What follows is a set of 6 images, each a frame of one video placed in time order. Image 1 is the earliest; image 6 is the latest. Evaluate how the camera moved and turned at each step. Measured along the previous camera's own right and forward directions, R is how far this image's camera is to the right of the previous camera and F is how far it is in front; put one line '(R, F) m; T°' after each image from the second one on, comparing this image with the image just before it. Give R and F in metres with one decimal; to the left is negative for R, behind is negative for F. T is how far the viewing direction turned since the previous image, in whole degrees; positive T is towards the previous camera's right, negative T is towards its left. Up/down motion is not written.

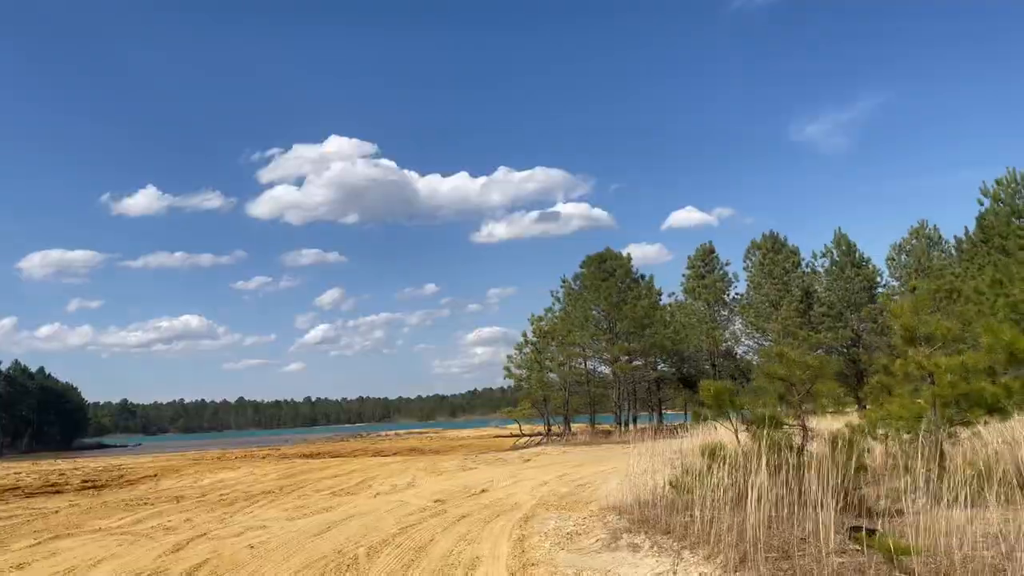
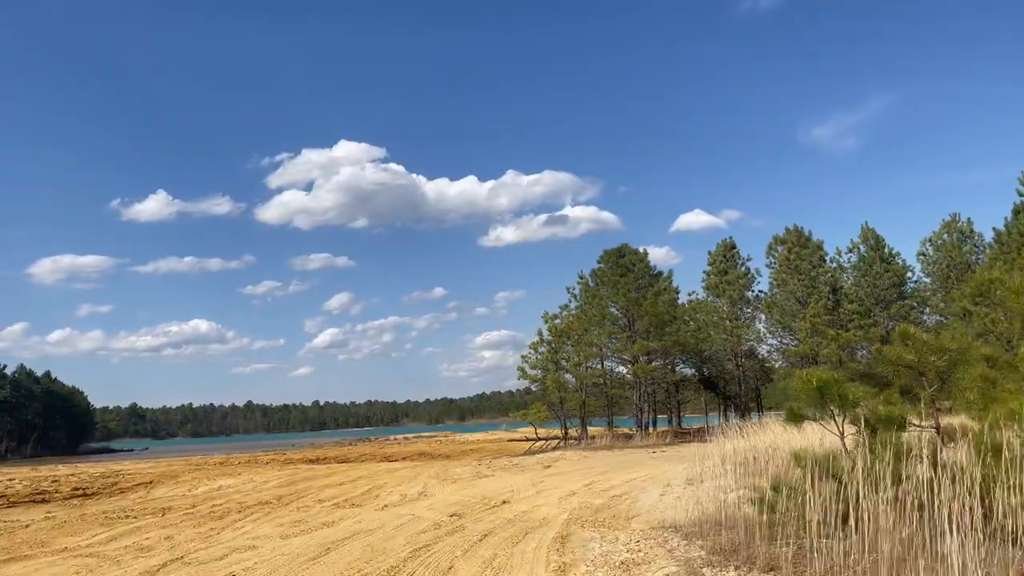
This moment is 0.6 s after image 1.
(-0.3, +1.5) m; -1°
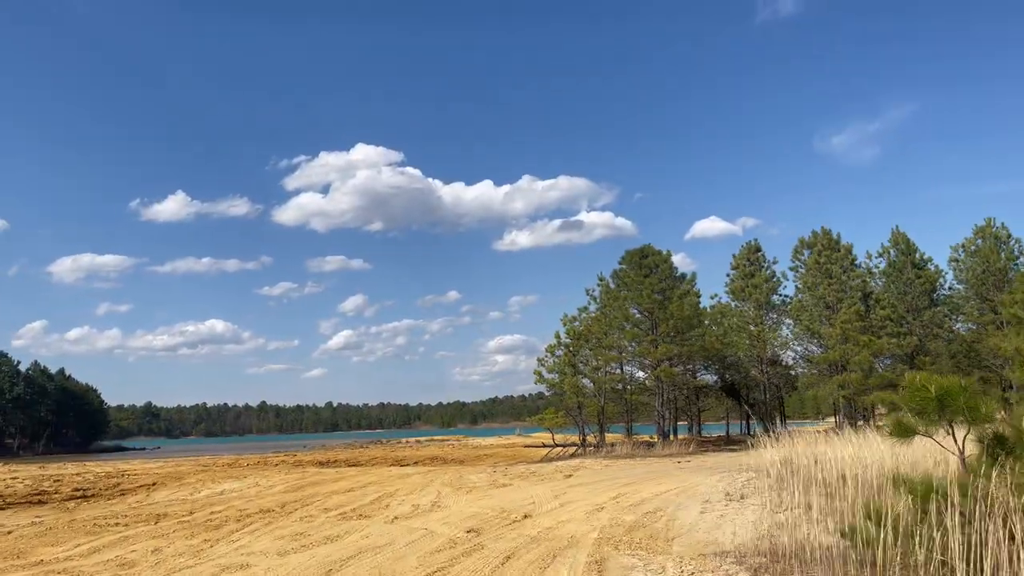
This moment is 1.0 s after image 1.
(-0.2, +1.0) m; -1°
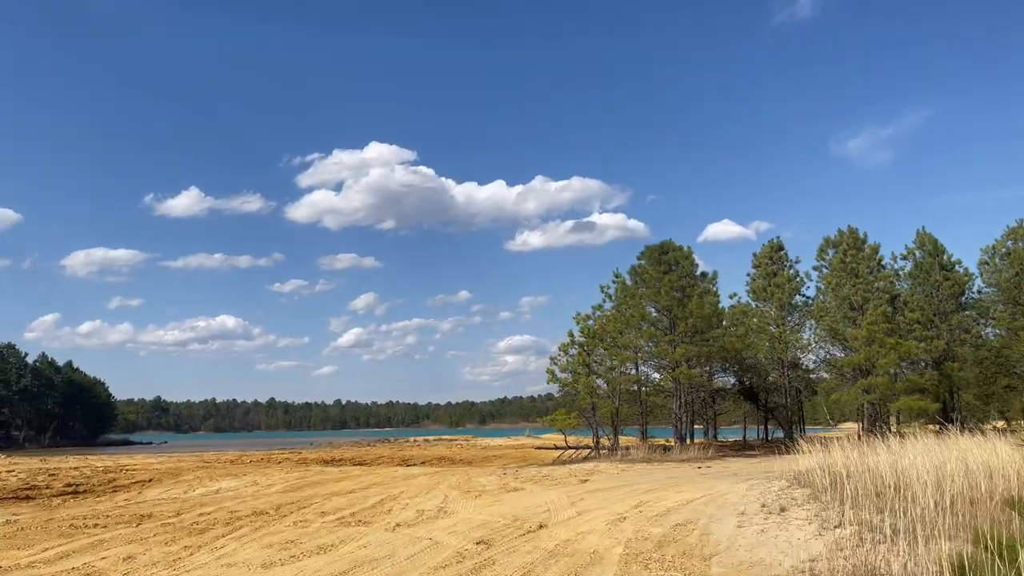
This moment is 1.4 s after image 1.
(-0.1, +1.0) m; -1°
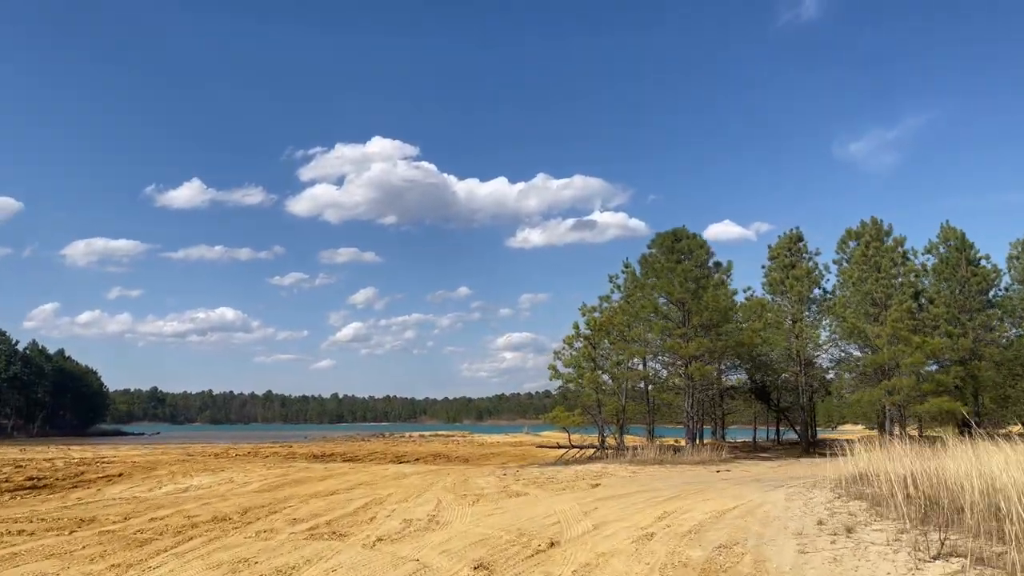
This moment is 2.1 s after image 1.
(-0.1, +1.7) m; 0°
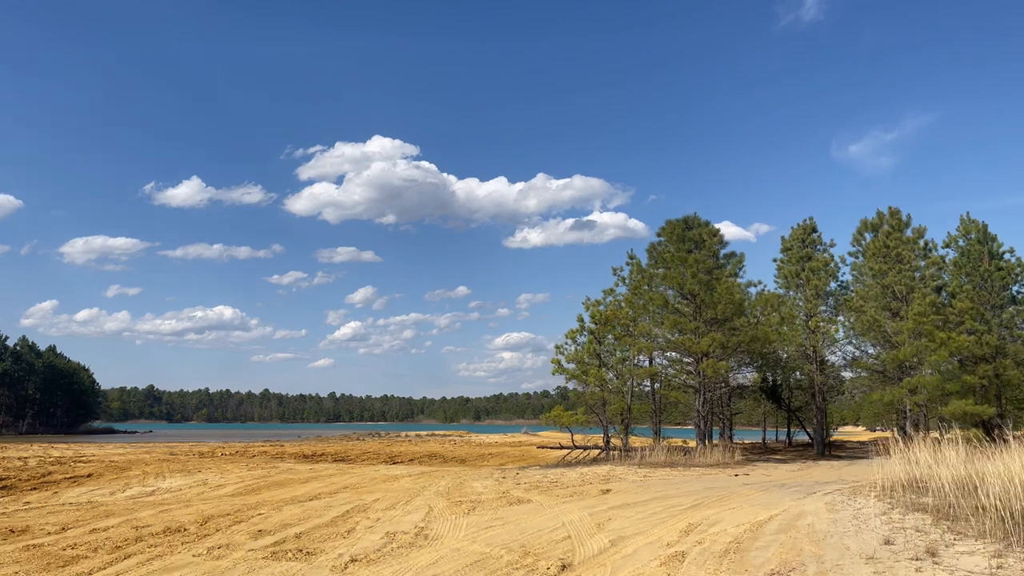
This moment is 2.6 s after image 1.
(-0.1, +1.5) m; 0°
